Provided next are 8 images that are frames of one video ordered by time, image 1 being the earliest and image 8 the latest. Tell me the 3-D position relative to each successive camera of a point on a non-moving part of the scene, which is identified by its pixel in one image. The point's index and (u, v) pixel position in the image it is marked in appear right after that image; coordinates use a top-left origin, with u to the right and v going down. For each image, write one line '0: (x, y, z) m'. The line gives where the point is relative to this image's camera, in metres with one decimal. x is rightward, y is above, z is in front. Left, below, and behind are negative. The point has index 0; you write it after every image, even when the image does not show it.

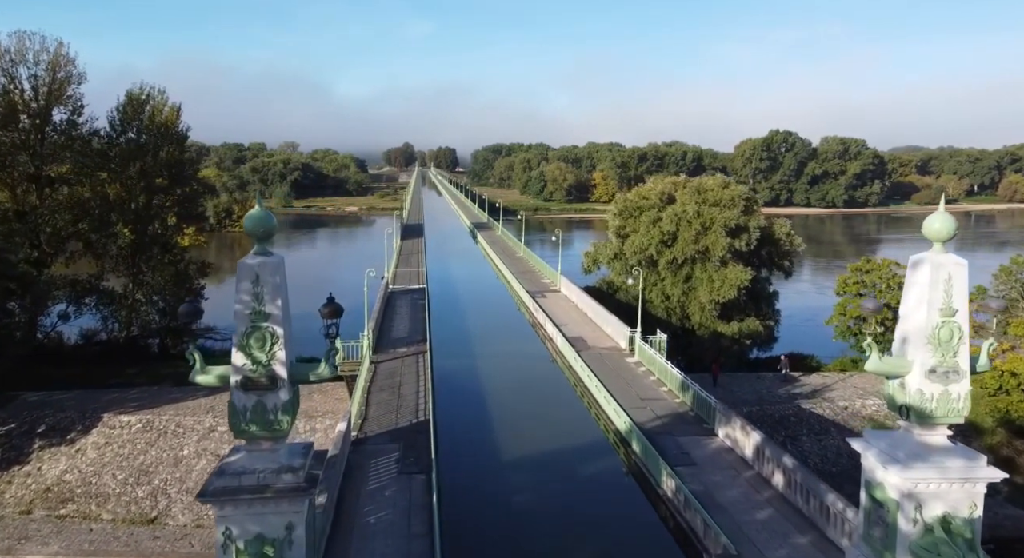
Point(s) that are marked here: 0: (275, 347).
0: (-1.4, -0.4, +4.3) m
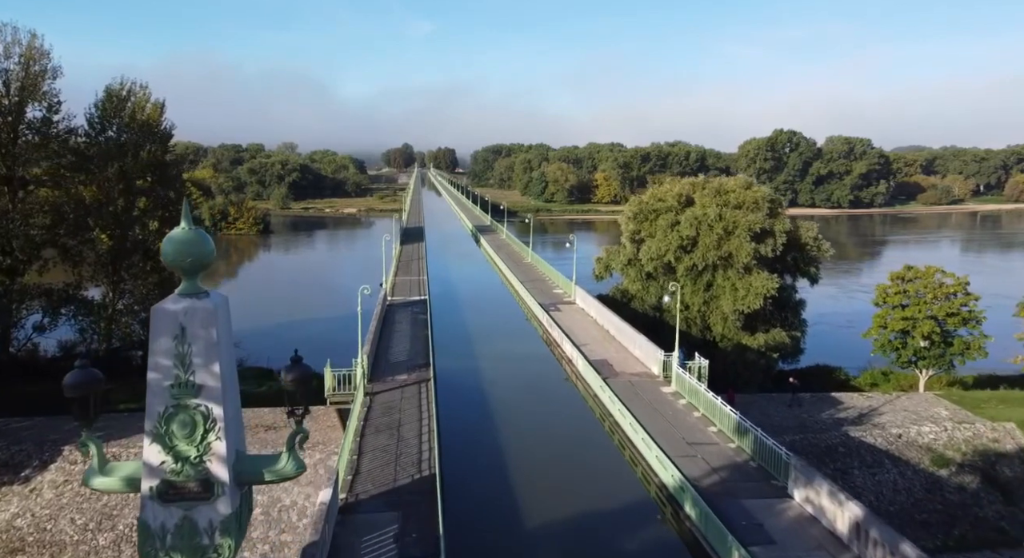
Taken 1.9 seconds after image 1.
0: (-1.2, -0.6, +2.8) m
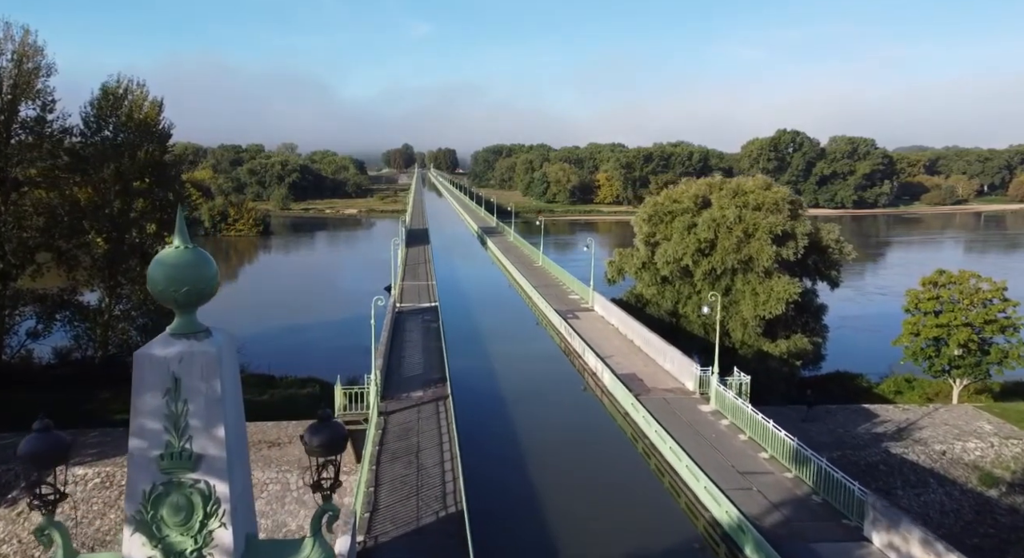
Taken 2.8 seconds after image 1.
0: (-0.9, -0.7, +2.1) m
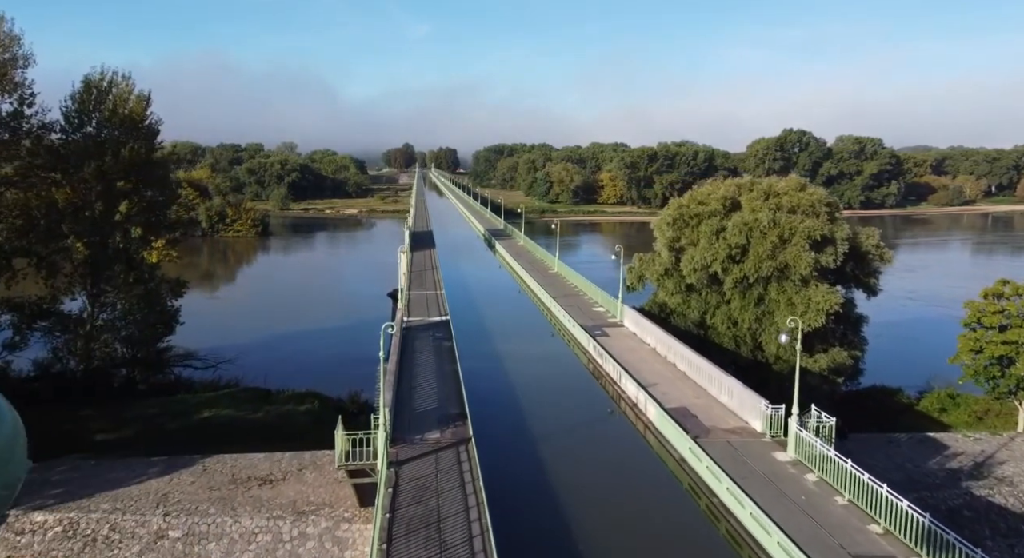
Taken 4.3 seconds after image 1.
0: (-0.5, -0.9, +0.7) m
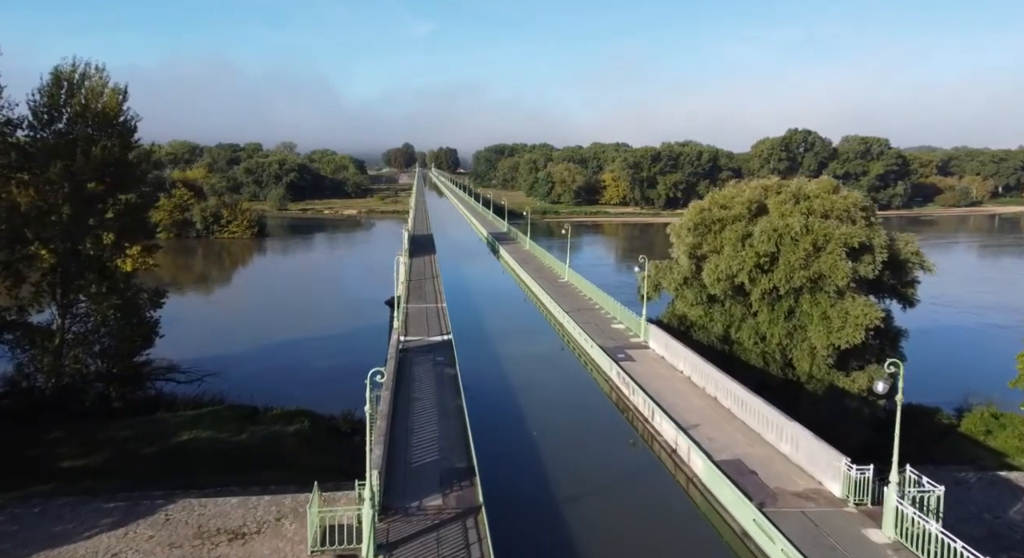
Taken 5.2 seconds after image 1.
0: (-0.4, -1.1, -0.7) m
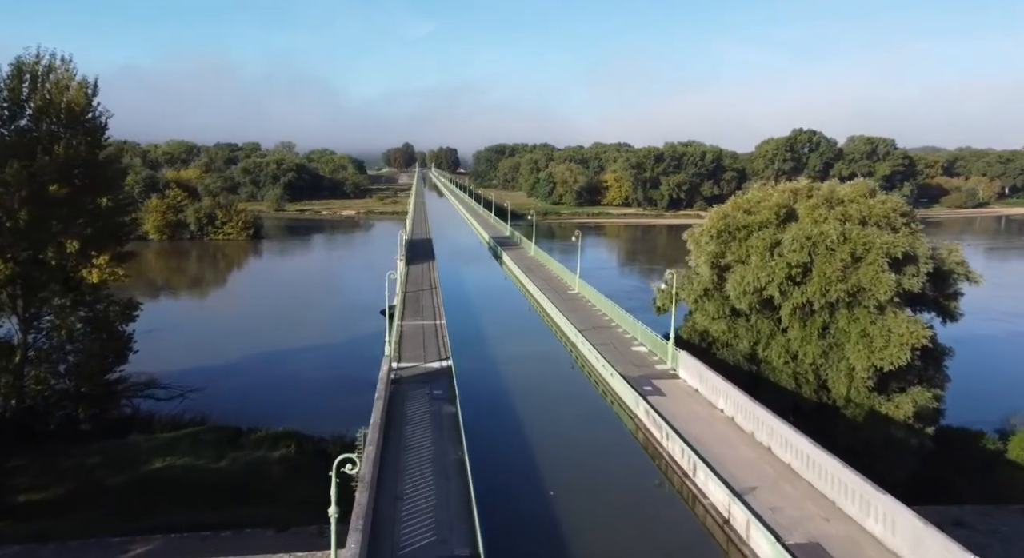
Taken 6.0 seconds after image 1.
0: (-0.3, -1.4, -2.2) m
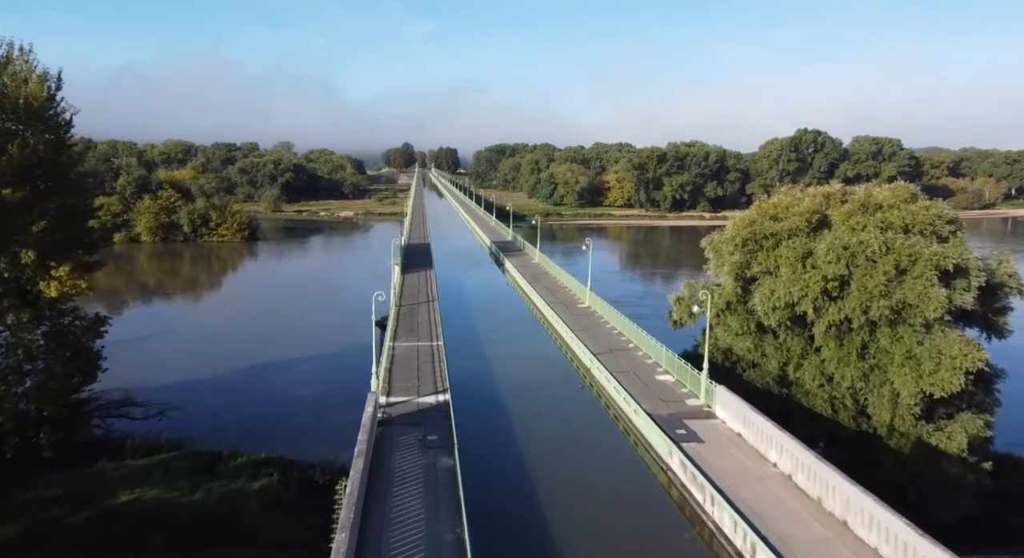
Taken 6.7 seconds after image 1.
0: (-0.2, -1.6, -3.6) m
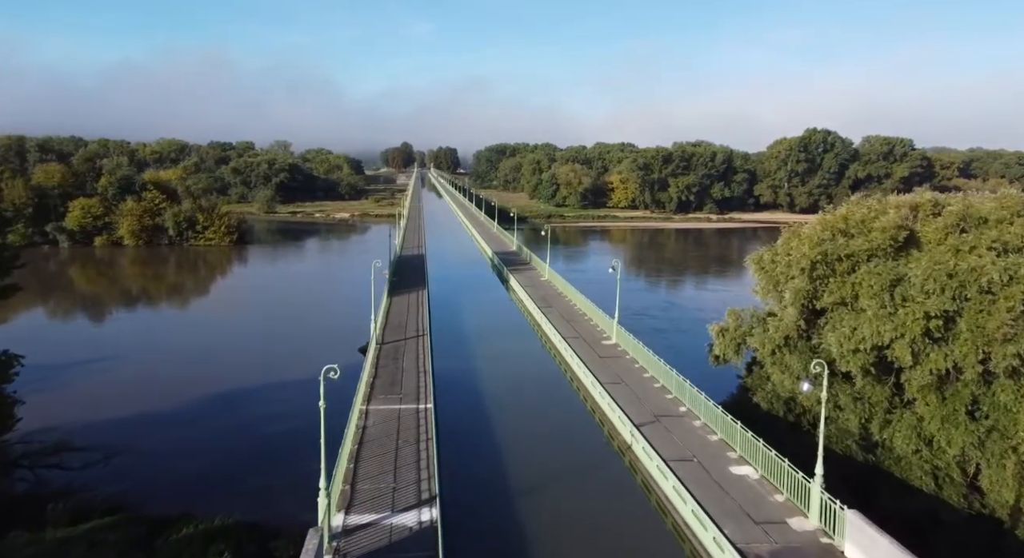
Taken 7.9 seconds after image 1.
0: (0.0, -2.1, -6.4) m
